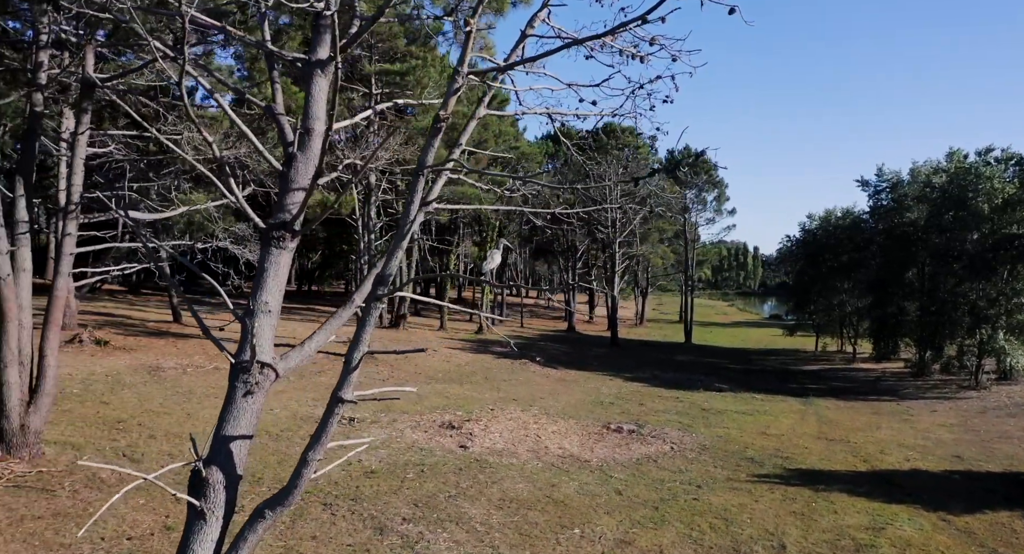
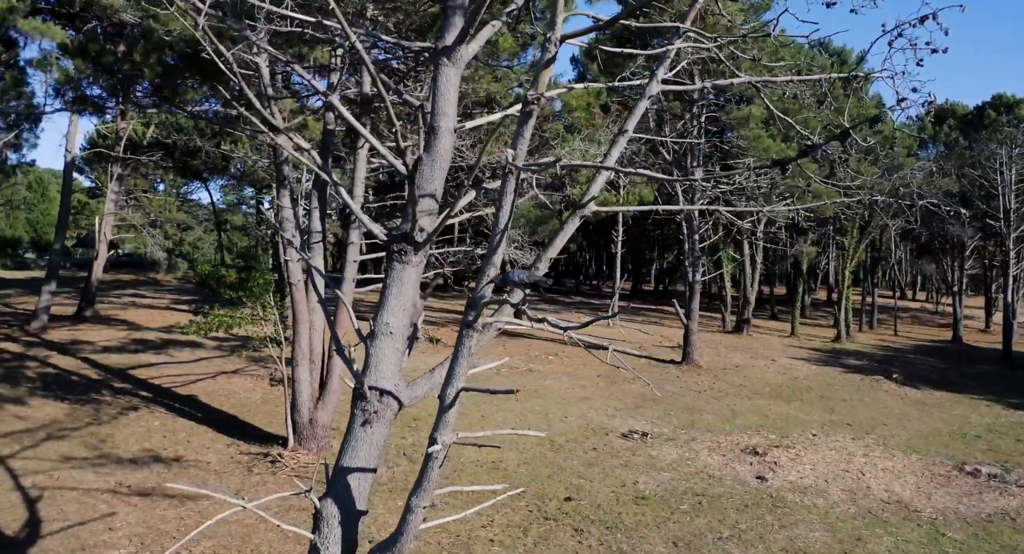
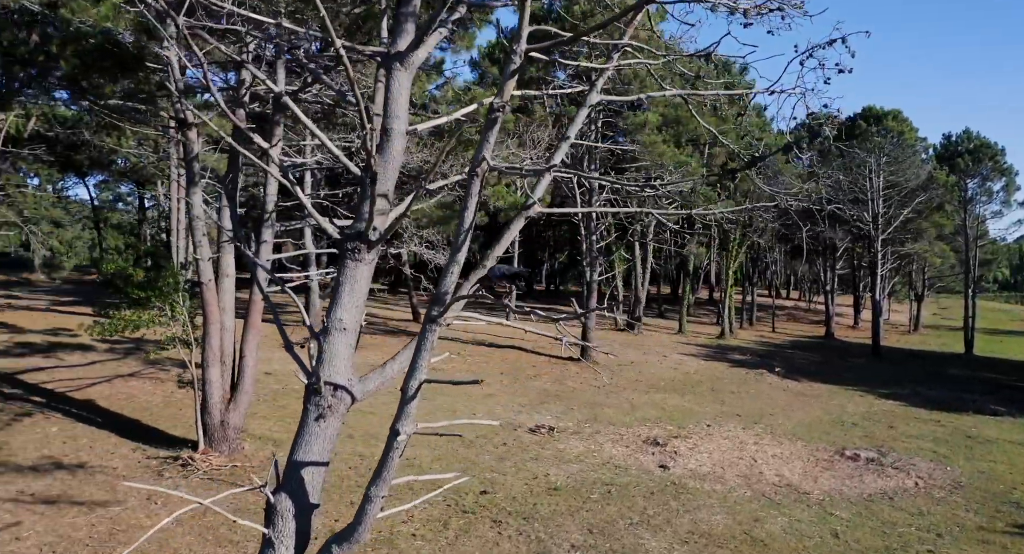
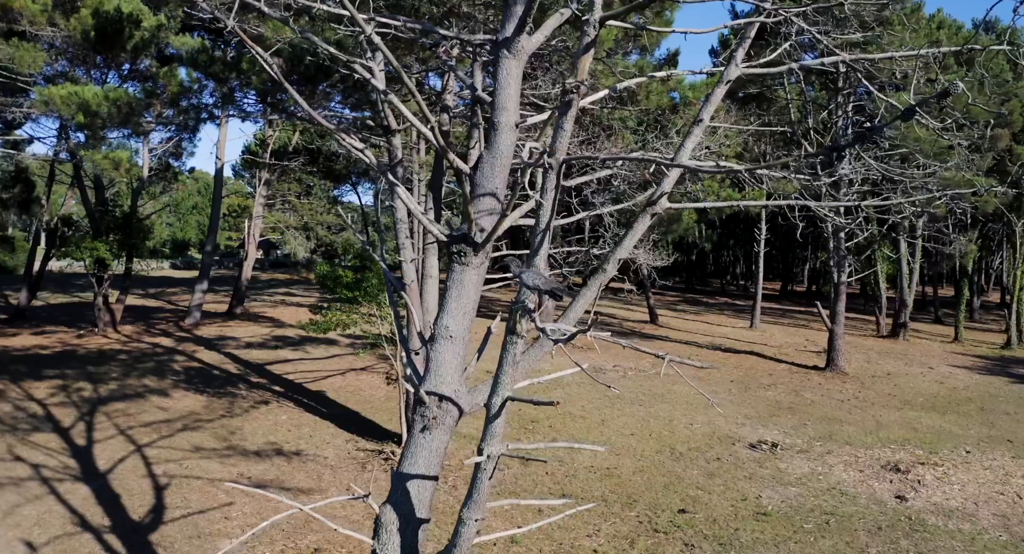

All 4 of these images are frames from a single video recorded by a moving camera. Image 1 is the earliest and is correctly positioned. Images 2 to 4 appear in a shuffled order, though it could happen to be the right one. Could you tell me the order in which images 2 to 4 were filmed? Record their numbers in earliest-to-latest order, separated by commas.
3, 2, 4
